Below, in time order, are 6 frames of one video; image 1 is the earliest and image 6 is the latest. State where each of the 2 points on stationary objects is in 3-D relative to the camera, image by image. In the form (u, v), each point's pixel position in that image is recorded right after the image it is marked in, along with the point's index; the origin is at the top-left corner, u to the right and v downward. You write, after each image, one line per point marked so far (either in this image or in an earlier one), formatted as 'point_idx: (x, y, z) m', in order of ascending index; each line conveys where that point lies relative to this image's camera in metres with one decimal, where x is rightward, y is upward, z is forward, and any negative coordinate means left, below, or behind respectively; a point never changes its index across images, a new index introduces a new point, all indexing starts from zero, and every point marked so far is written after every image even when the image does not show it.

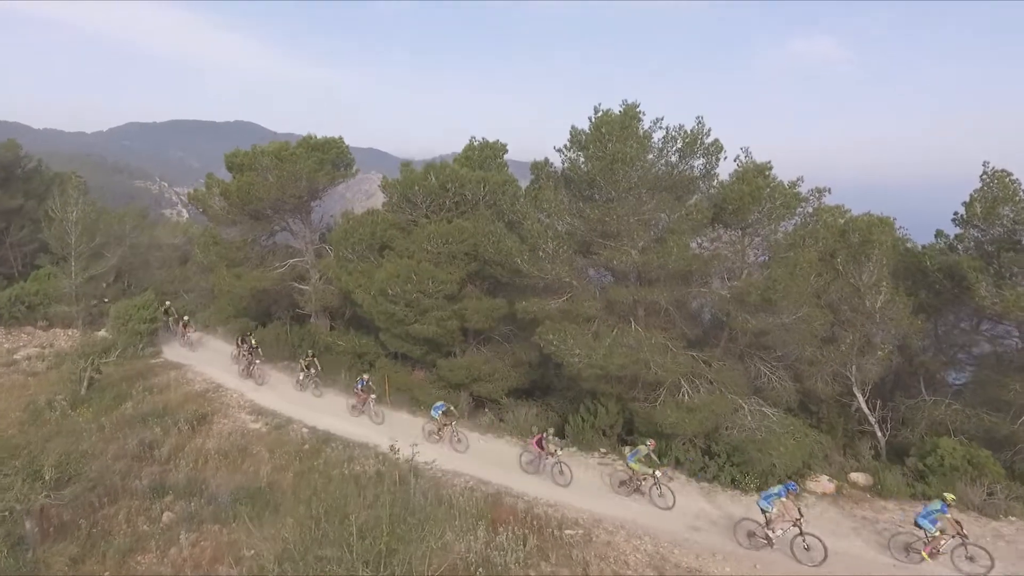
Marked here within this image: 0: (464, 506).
0: (-0.9, -4.3, +12.3) m
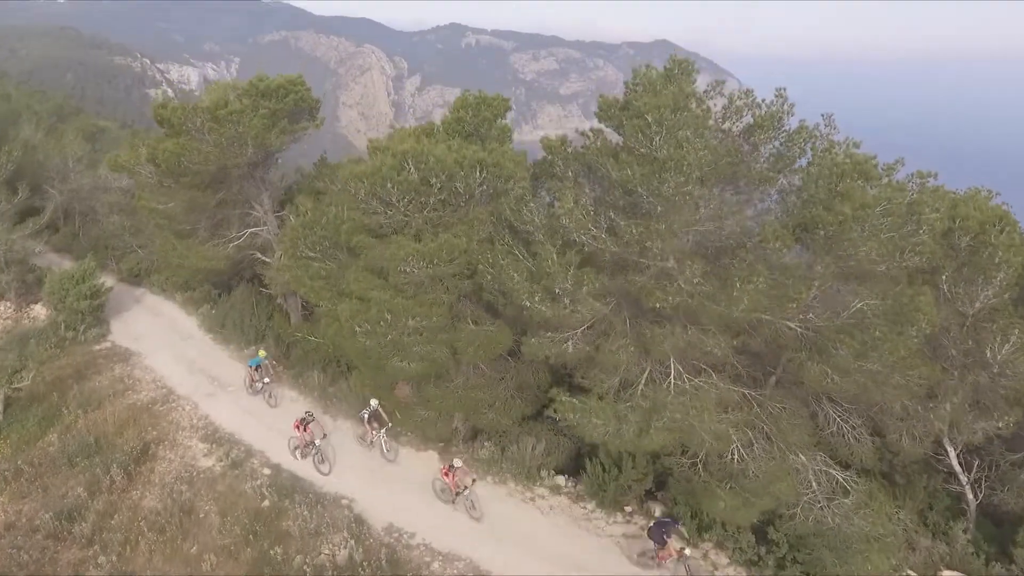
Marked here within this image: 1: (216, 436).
0: (-0.9, -5.5, +9.5) m
1: (-7.3, -3.7, +15.3) m
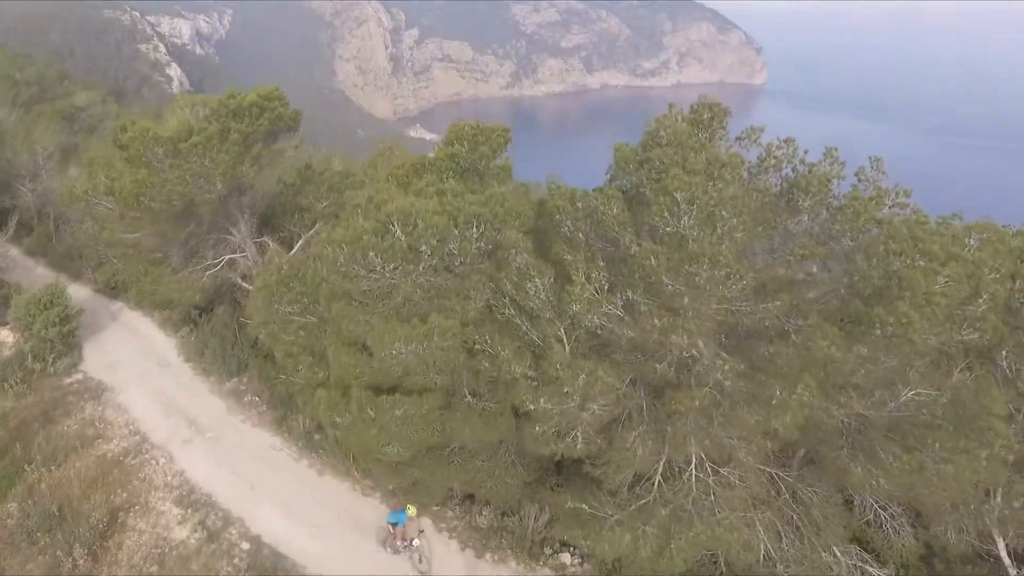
0: (-0.8, -7.0, +8.4) m
1: (-7.3, -4.8, +14.1) m
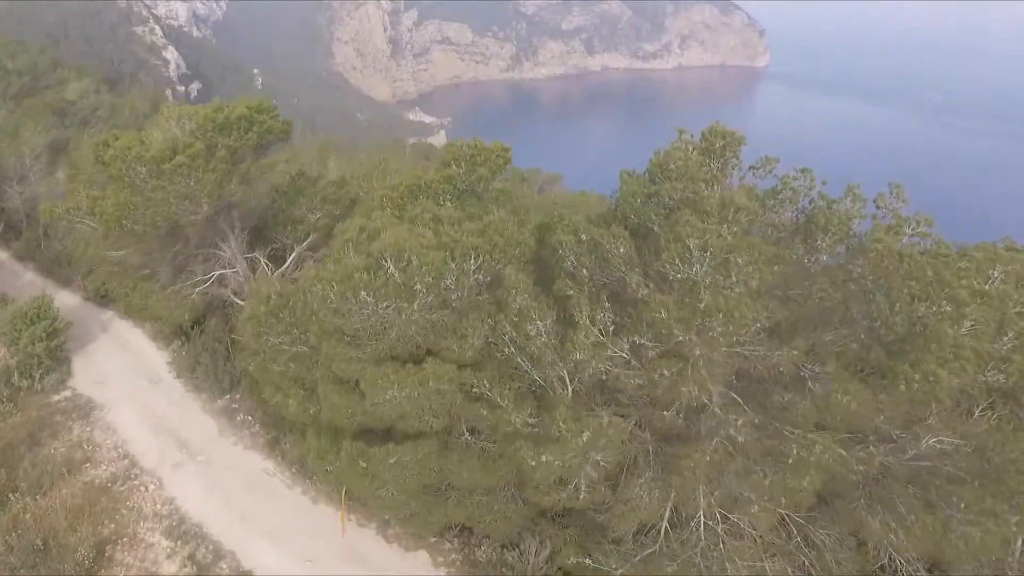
0: (-0.8, -7.7, +8.1) m
1: (-7.3, -5.3, +13.7) m
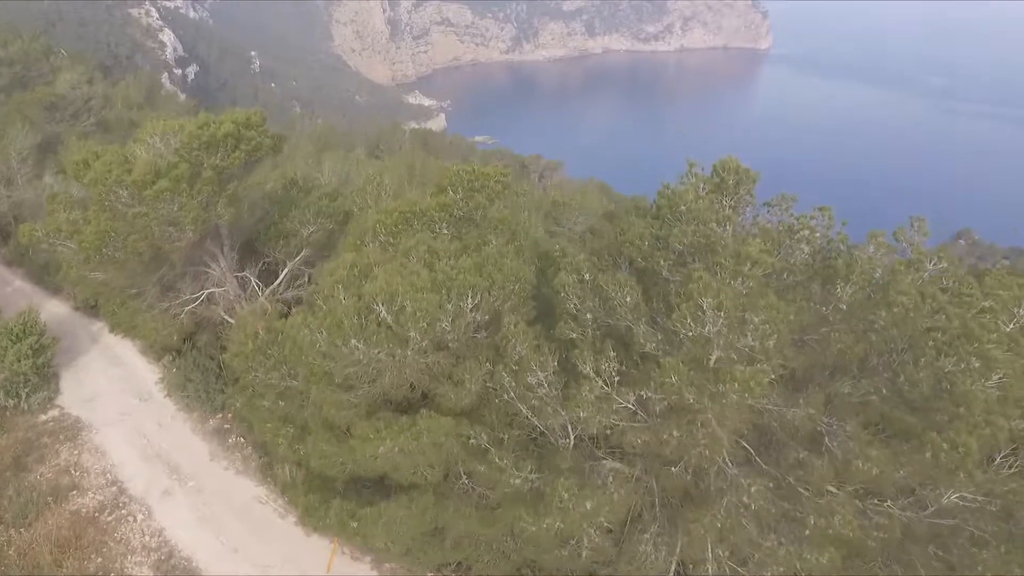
0: (-0.9, -8.4, +7.7) m
1: (-7.3, -5.9, +13.2) m
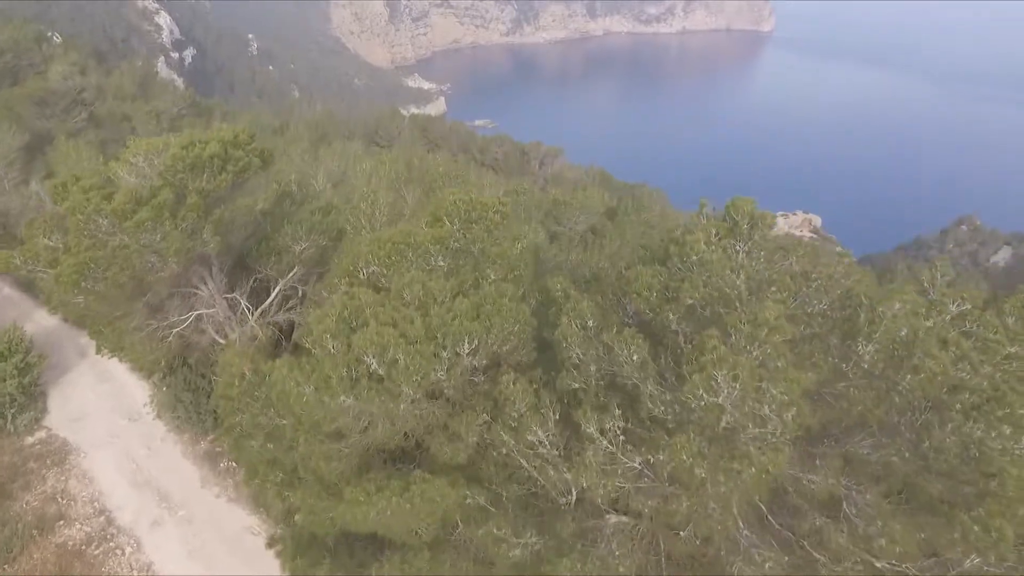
0: (-0.9, -9.1, +7.4) m
1: (-7.3, -6.5, +12.8) m
